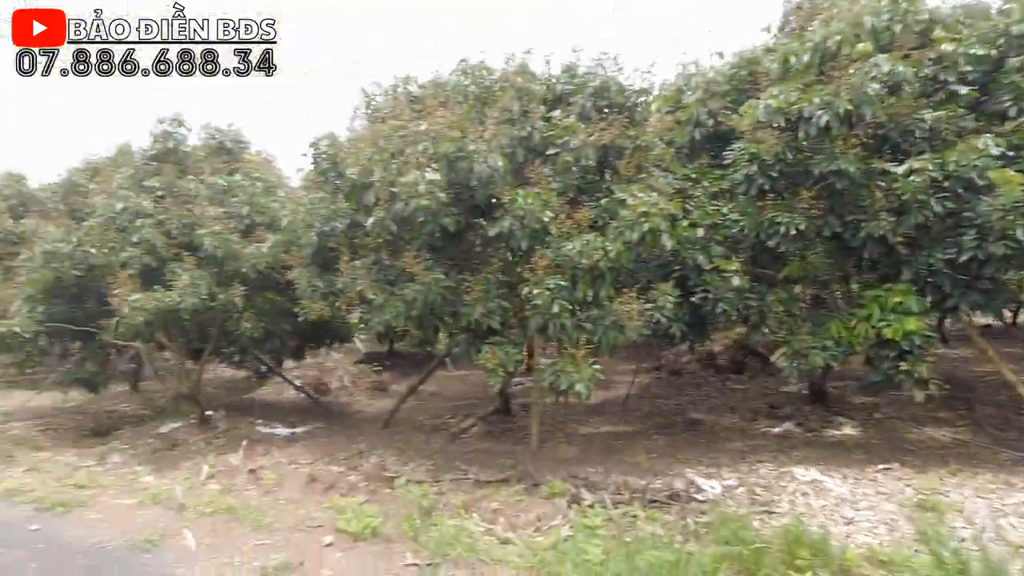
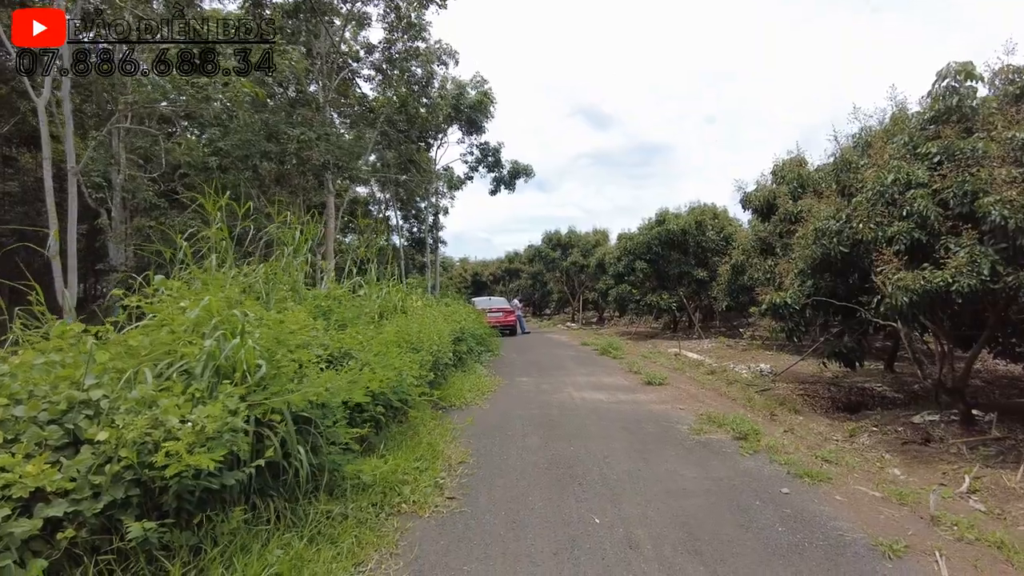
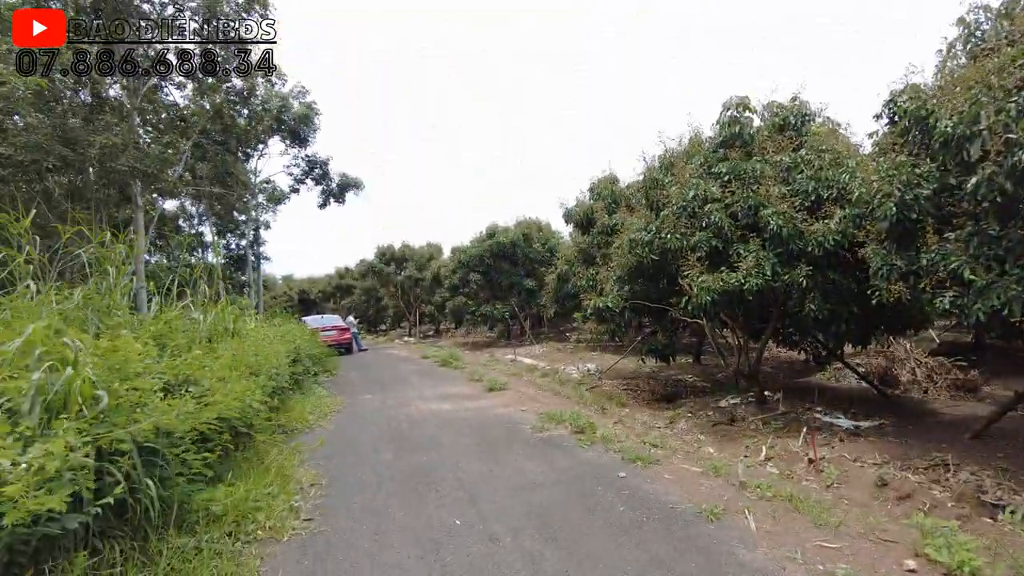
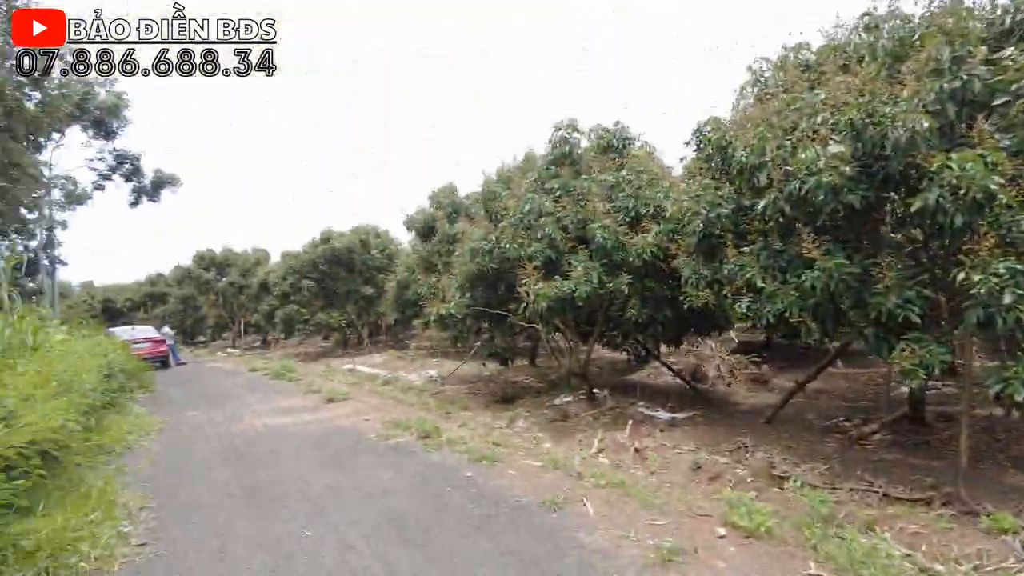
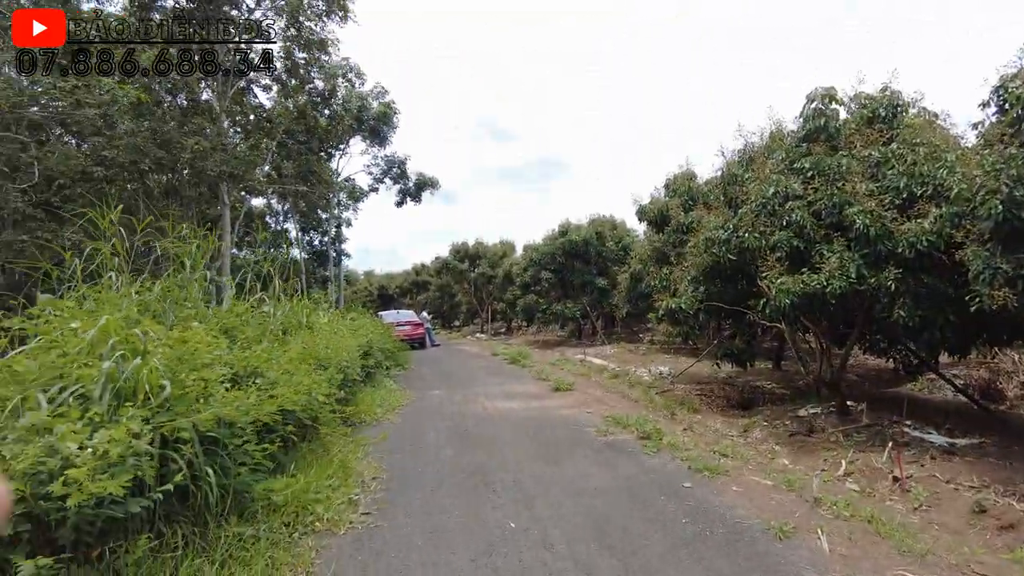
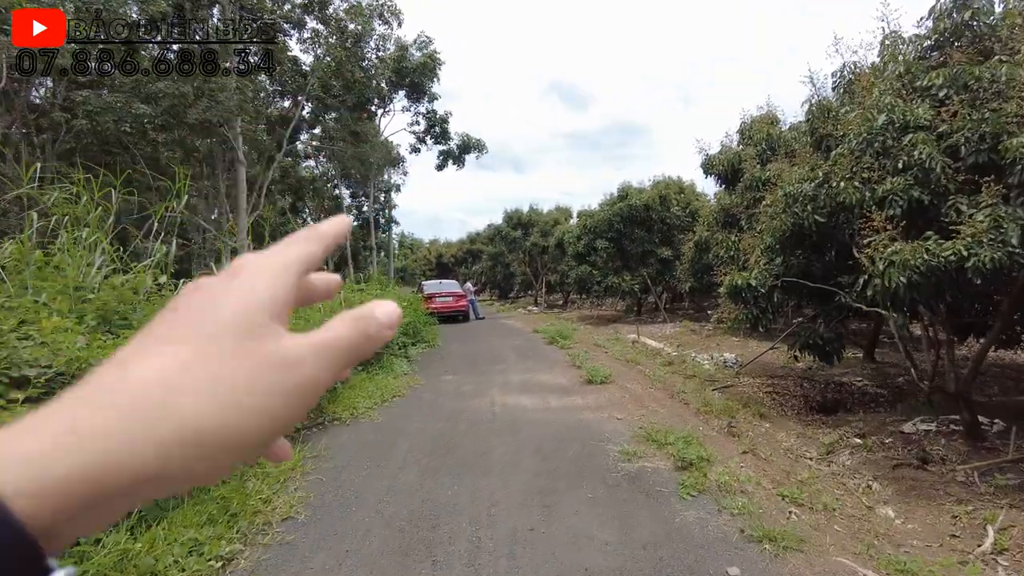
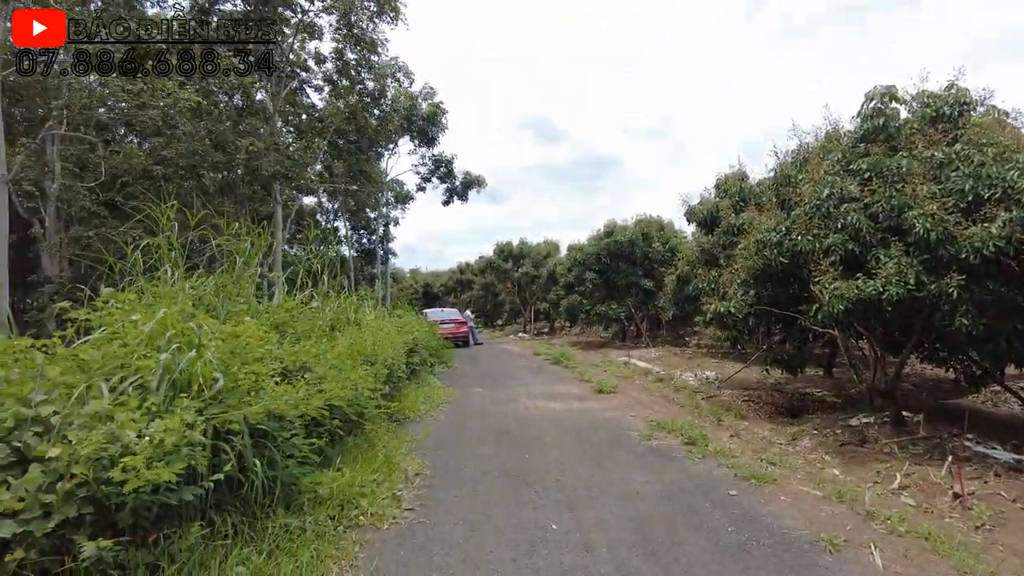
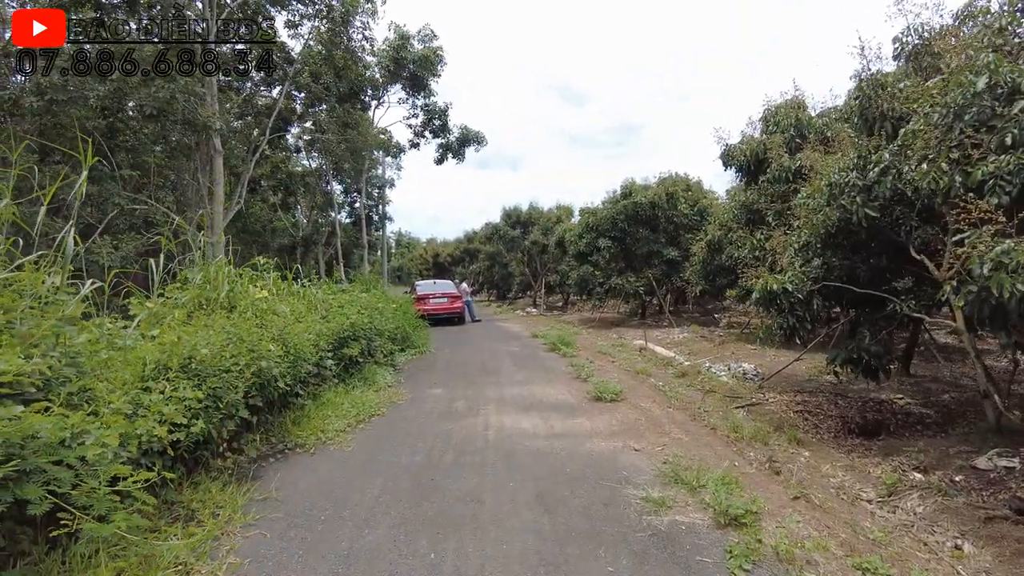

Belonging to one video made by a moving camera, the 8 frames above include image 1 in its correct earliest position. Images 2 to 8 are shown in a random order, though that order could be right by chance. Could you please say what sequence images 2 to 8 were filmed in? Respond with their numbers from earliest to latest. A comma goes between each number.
4, 3, 5, 7, 2, 6, 8
